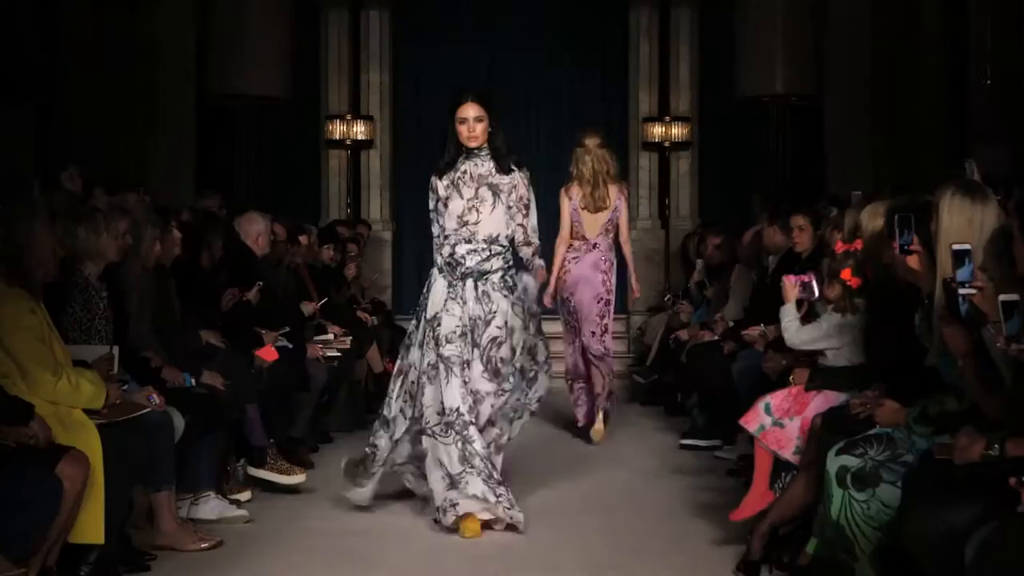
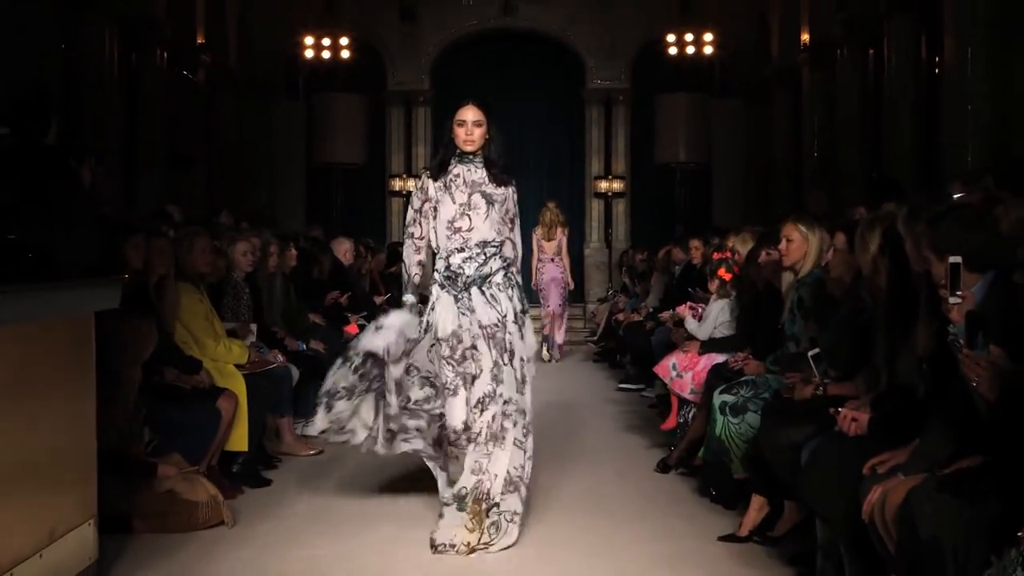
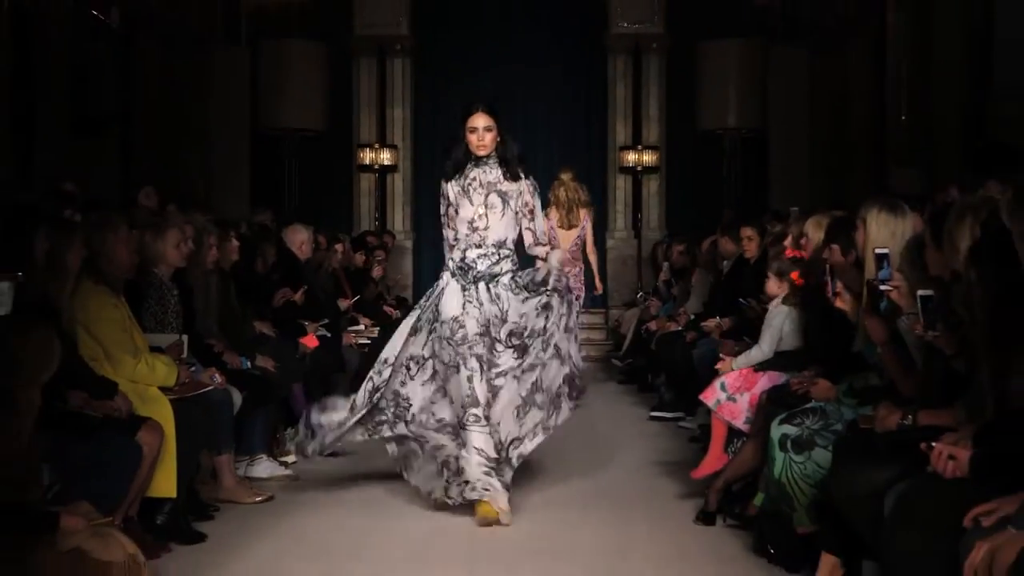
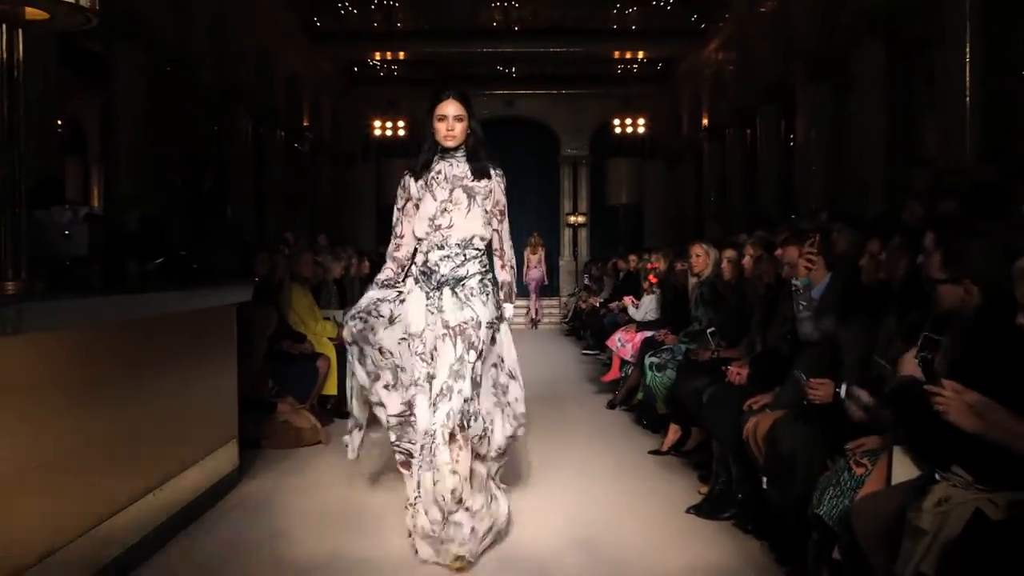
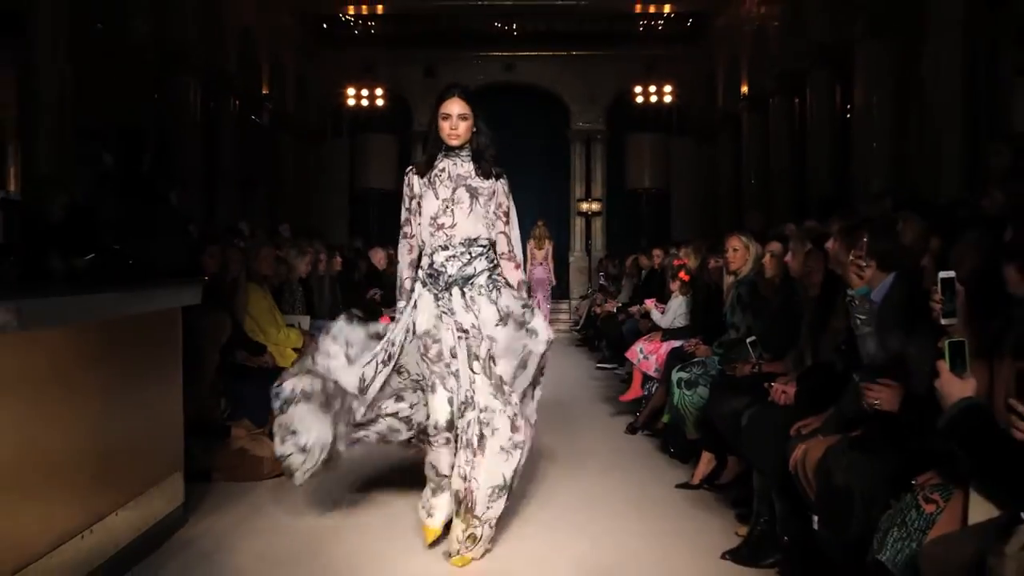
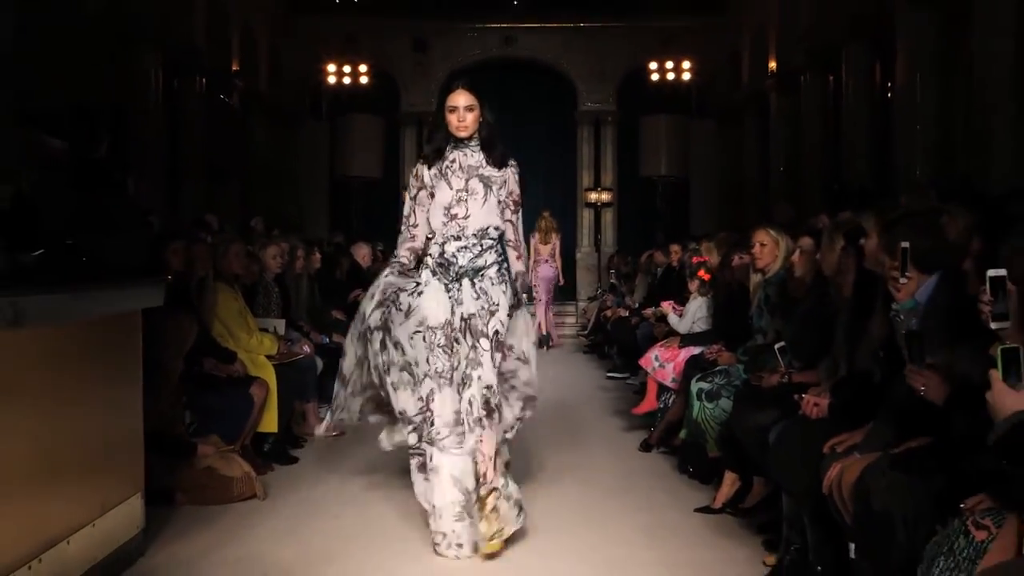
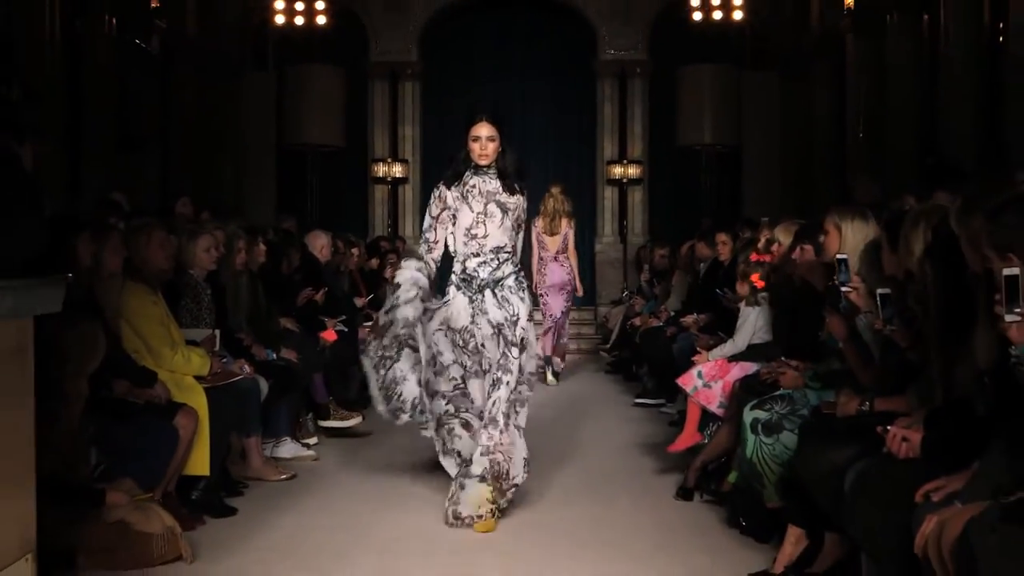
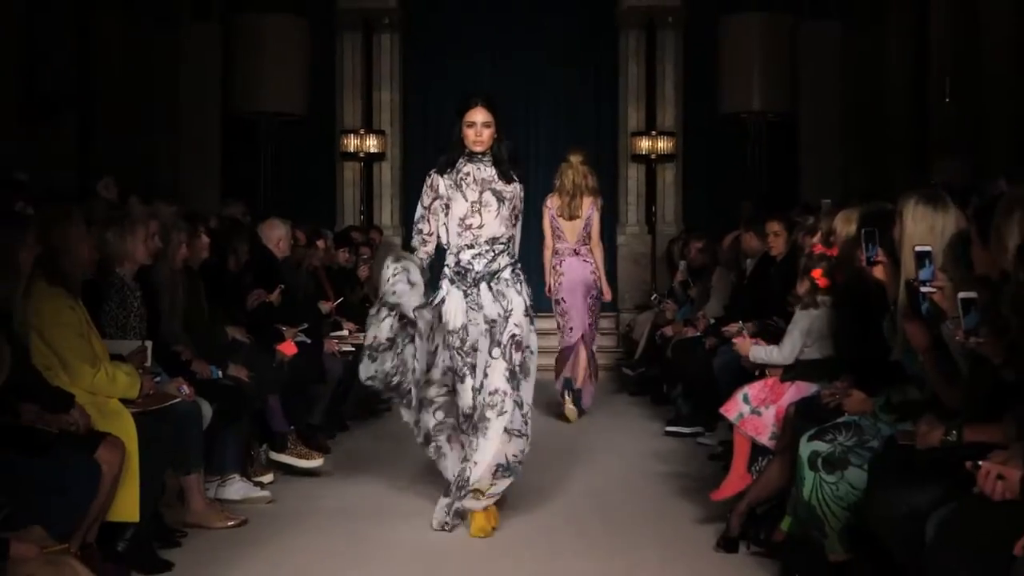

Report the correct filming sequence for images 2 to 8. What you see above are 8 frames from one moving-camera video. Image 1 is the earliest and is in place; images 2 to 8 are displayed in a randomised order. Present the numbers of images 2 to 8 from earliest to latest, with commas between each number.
8, 3, 7, 2, 6, 5, 4
